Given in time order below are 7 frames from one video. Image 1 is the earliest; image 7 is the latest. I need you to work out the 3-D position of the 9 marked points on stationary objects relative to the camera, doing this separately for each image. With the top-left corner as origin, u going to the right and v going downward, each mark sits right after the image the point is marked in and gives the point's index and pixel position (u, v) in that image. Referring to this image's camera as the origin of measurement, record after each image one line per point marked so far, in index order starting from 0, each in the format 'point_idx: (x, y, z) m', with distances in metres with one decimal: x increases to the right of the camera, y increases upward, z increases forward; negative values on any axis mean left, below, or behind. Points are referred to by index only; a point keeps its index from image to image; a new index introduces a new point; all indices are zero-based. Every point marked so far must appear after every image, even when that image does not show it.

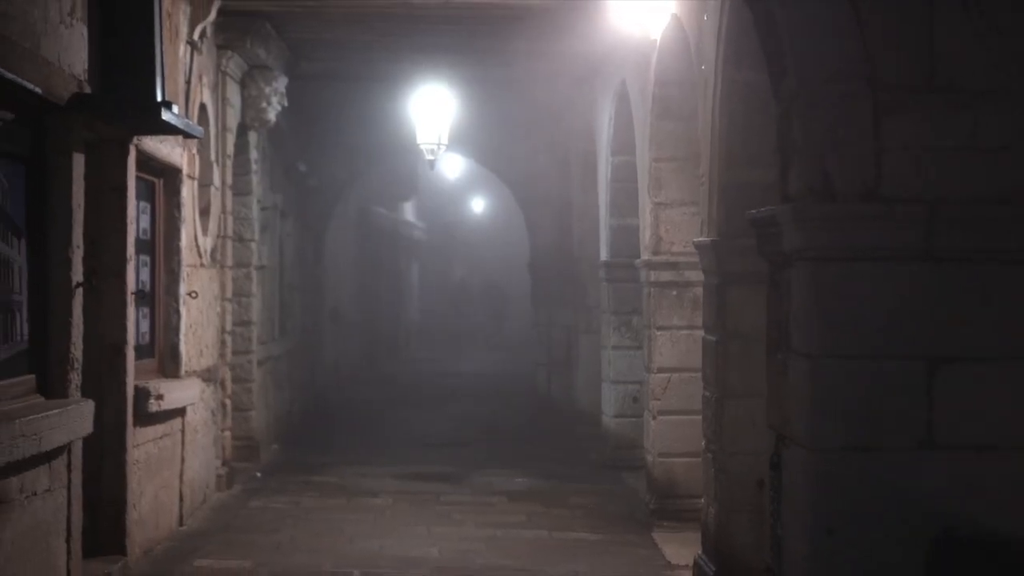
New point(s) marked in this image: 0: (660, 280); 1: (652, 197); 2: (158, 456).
0: (+1.0, +0.1, +6.0) m
1: (+1.0, +0.6, +6.0) m
2: (-2.1, -1.0, +5.2) m
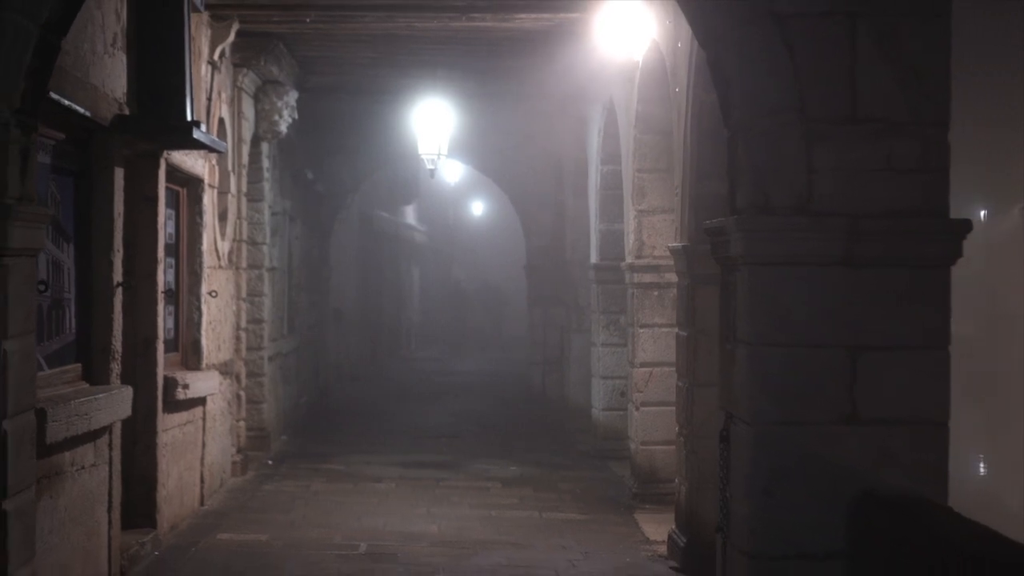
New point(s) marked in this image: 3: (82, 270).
0: (+1.0, +0.1, +6.5) m
1: (+0.9, +0.6, +6.5) m
2: (-2.1, -1.0, +5.7) m
3: (-2.2, +0.1, +4.5) m
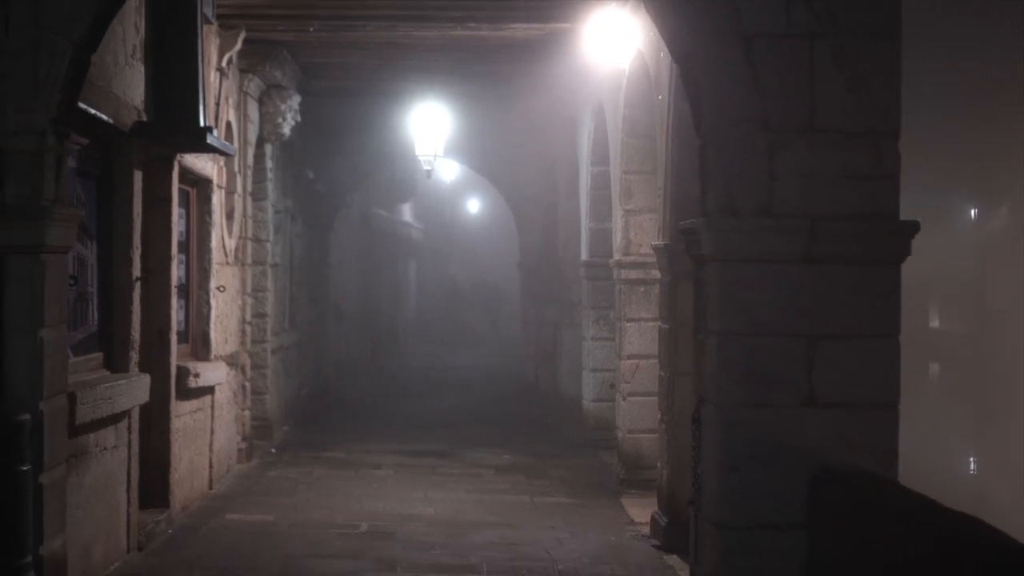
0: (+0.9, +0.1, +6.8) m
1: (+0.9, +0.6, +6.9) m
2: (-2.2, -0.9, +6.1) m
3: (-2.2, +0.1, +4.8) m
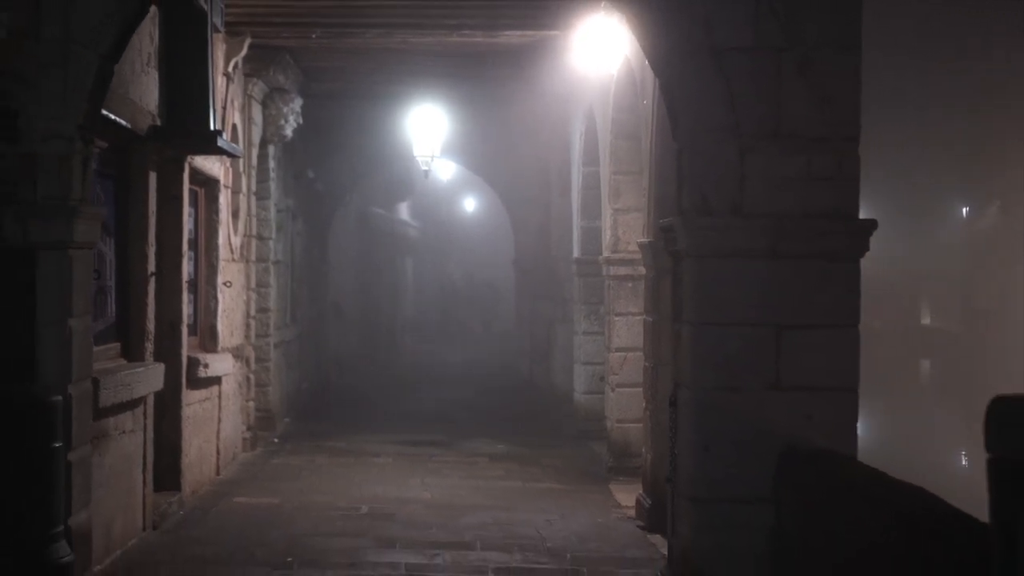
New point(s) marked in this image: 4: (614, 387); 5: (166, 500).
0: (+0.9, +0.1, +7.1) m
1: (+0.8, +0.7, +7.2) m
2: (-2.2, -0.9, +6.4) m
3: (-2.3, +0.2, +5.2) m
4: (+0.8, -0.8, +7.1) m
5: (-2.2, -1.3, +5.6) m
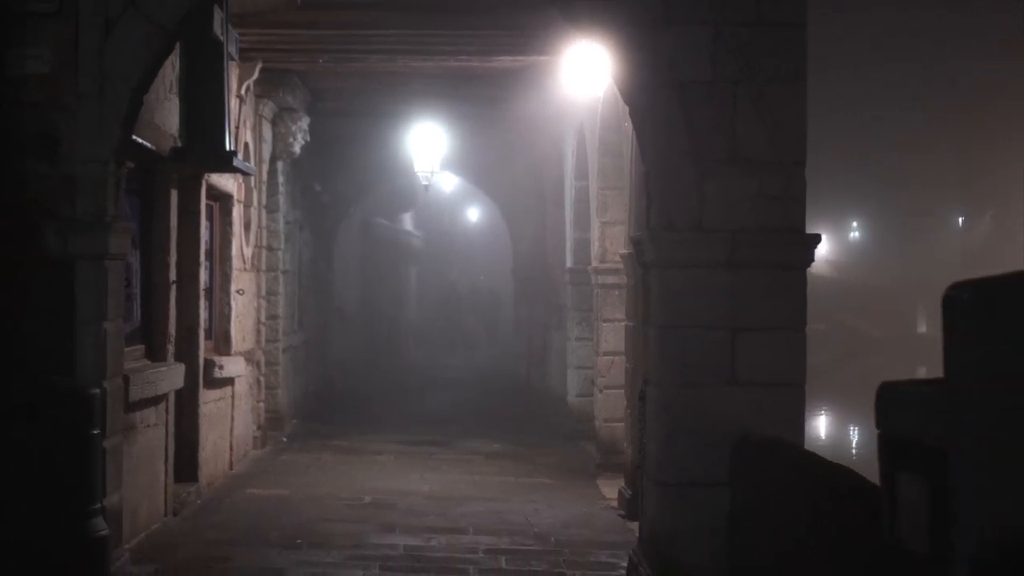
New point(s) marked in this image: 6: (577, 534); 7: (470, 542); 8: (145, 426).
0: (+0.8, 0.0, +7.6) m
1: (+0.8, +0.6, +7.7) m
2: (-2.3, -1.0, +6.9) m
3: (-2.3, +0.1, +5.7) m
4: (+0.8, -0.9, +7.6) m
5: (-2.2, -1.4, +6.1) m
6: (+0.4, -1.5, +5.6) m
7: (-0.2, -1.5, +5.3) m
8: (-2.2, -0.8, +5.3) m
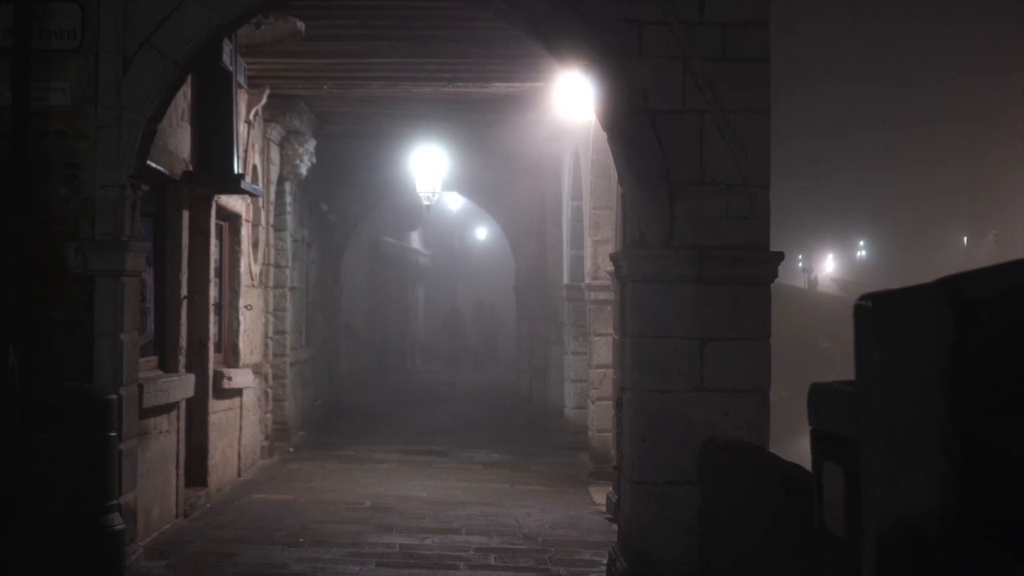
0: (+0.8, -0.1, +8.0) m
1: (+0.7, +0.5, +8.0) m
2: (-2.3, -1.1, +7.2) m
3: (-2.4, 0.0, +6.0) m
4: (+0.7, -1.0, +7.9) m
5: (-2.3, -1.5, +6.4) m
6: (+0.3, -1.6, +5.9) m
7: (-0.3, -1.6, +5.6) m
8: (-2.3, -0.9, +5.7) m
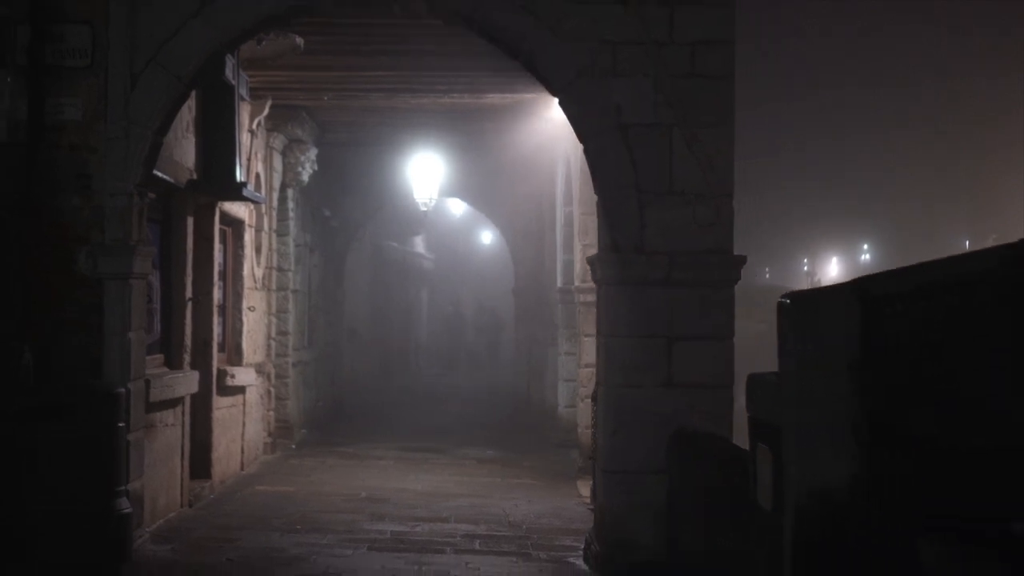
0: (+0.7, -0.1, +8.3) m
1: (+0.6, +0.4, +8.4) m
2: (-2.4, -1.1, +7.6) m
3: (-2.5, 0.0, +6.4) m
4: (+0.6, -1.0, +8.3) m
5: (-2.4, -1.5, +6.8) m
6: (+0.3, -1.6, +6.2) m
7: (-0.4, -1.6, +6.0) m
8: (-2.4, -0.9, +6.0) m
